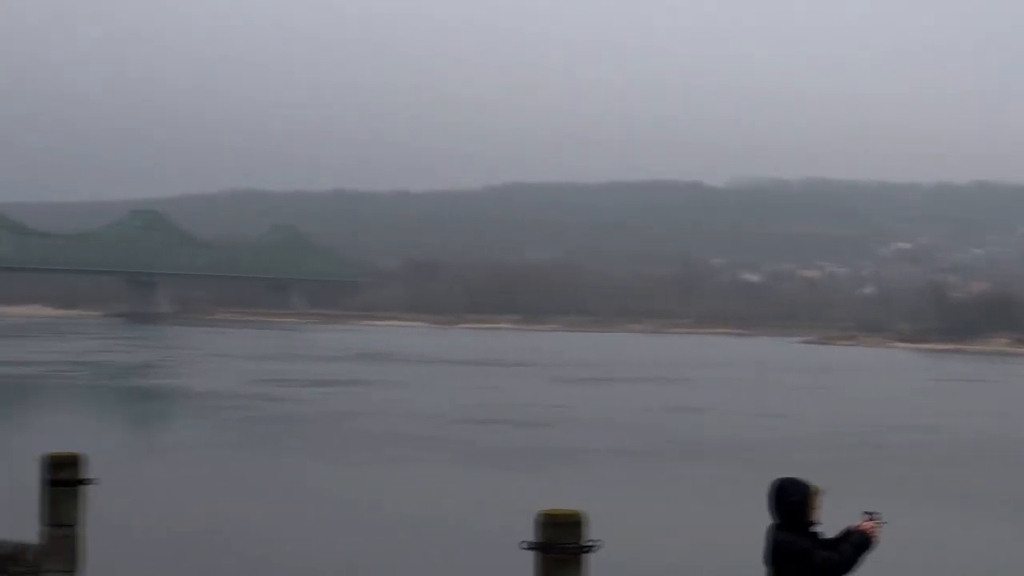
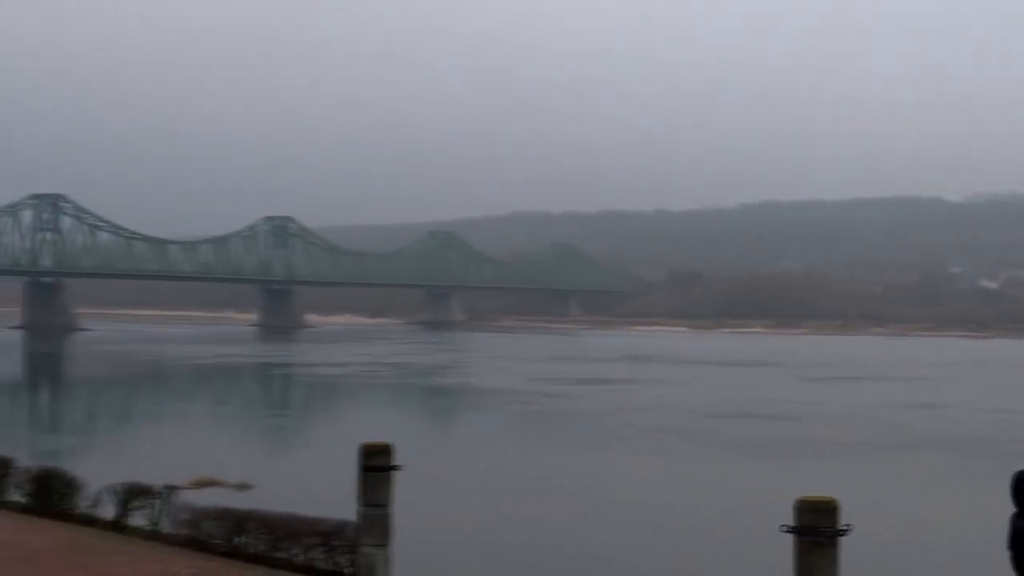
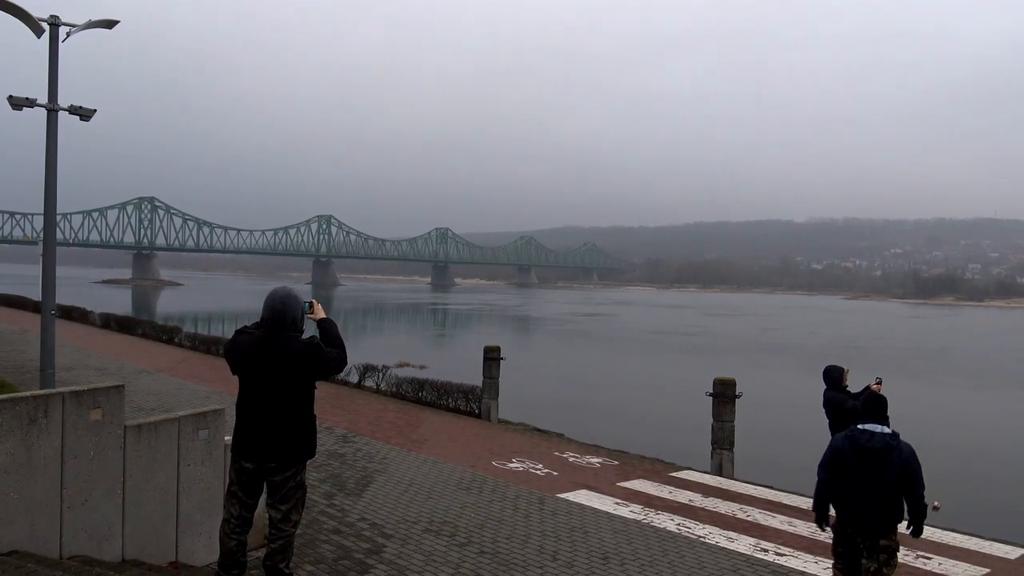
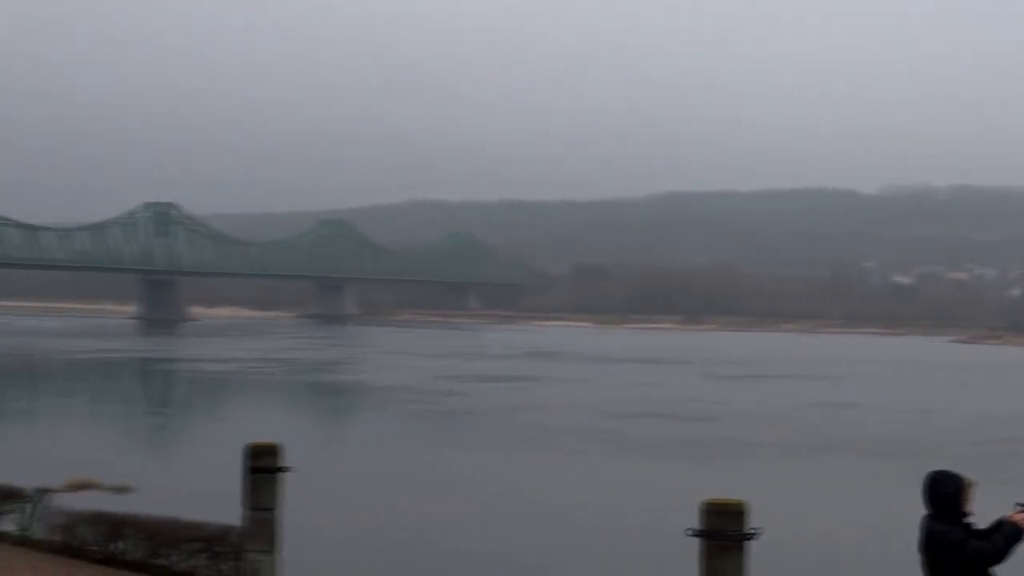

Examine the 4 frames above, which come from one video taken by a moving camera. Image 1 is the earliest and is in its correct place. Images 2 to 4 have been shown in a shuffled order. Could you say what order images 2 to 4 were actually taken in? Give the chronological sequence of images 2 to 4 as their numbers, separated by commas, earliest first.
4, 2, 3
